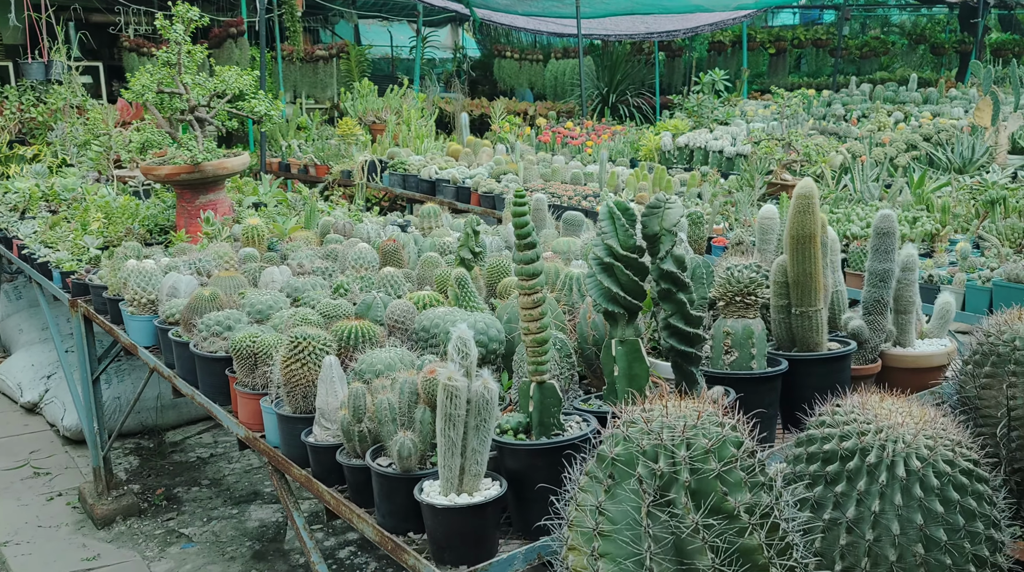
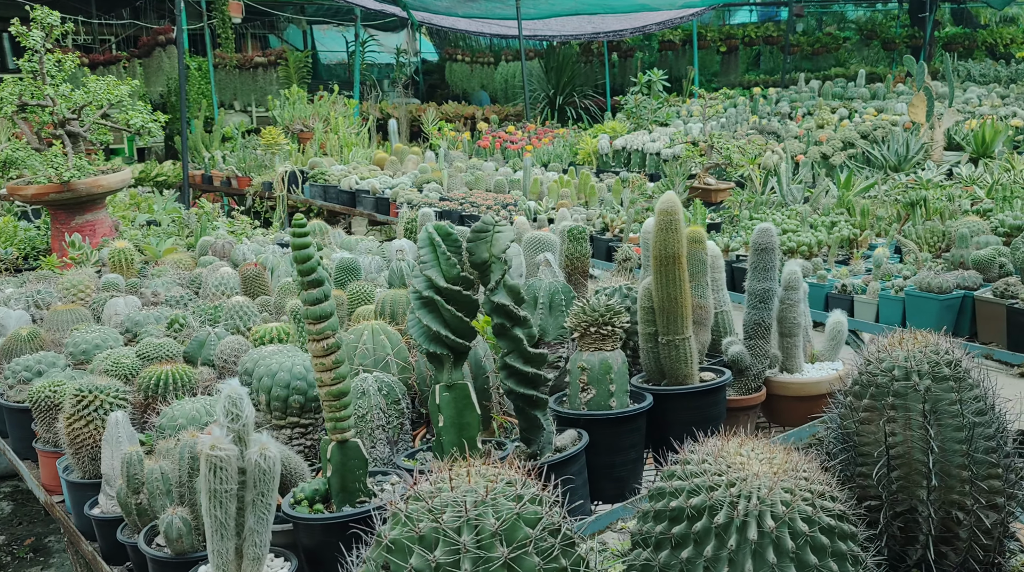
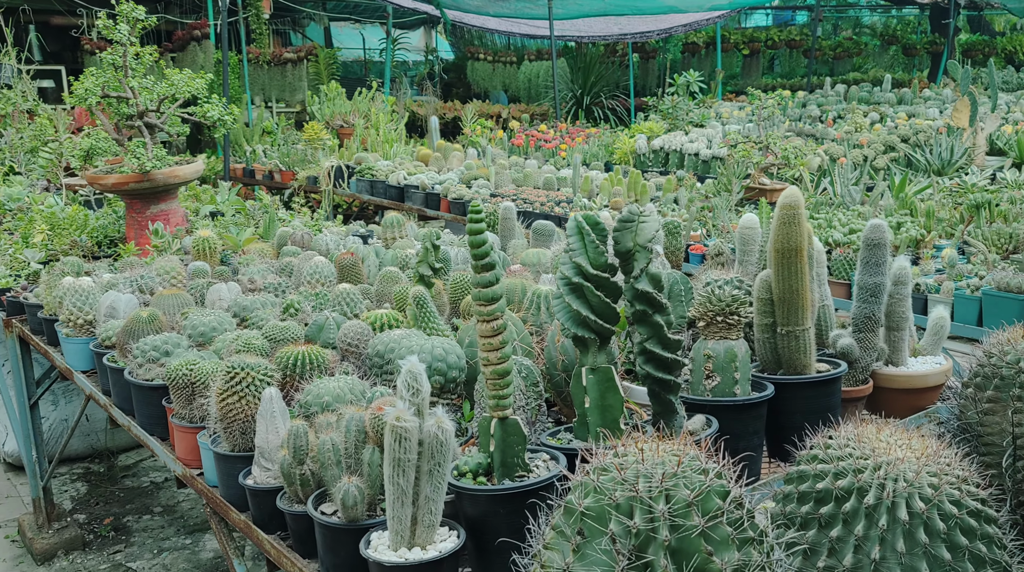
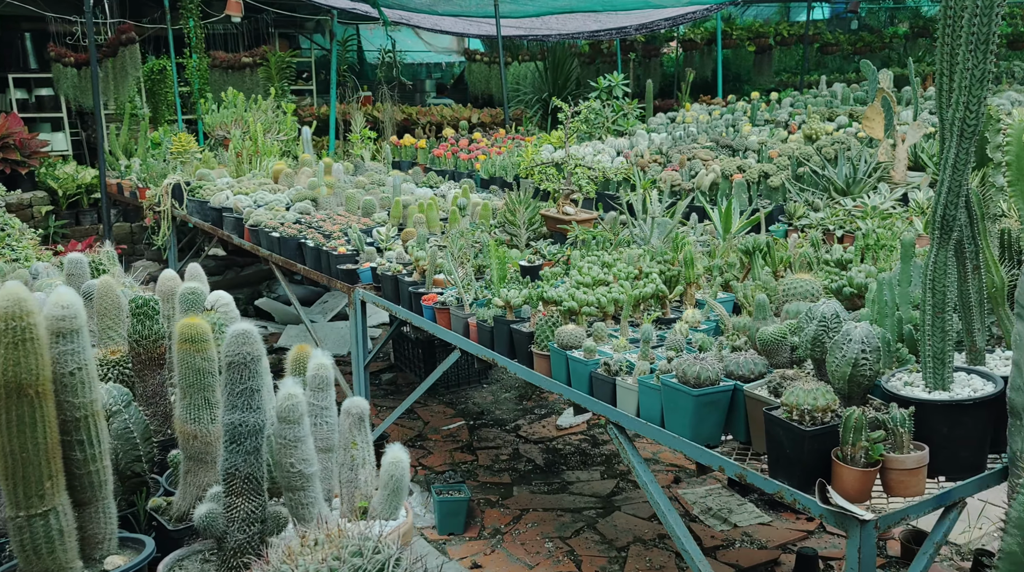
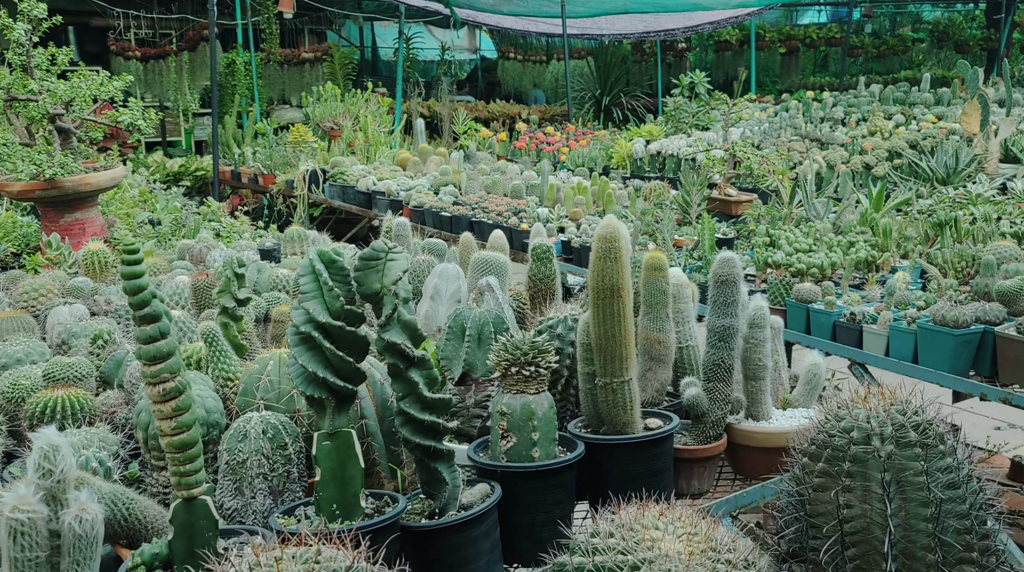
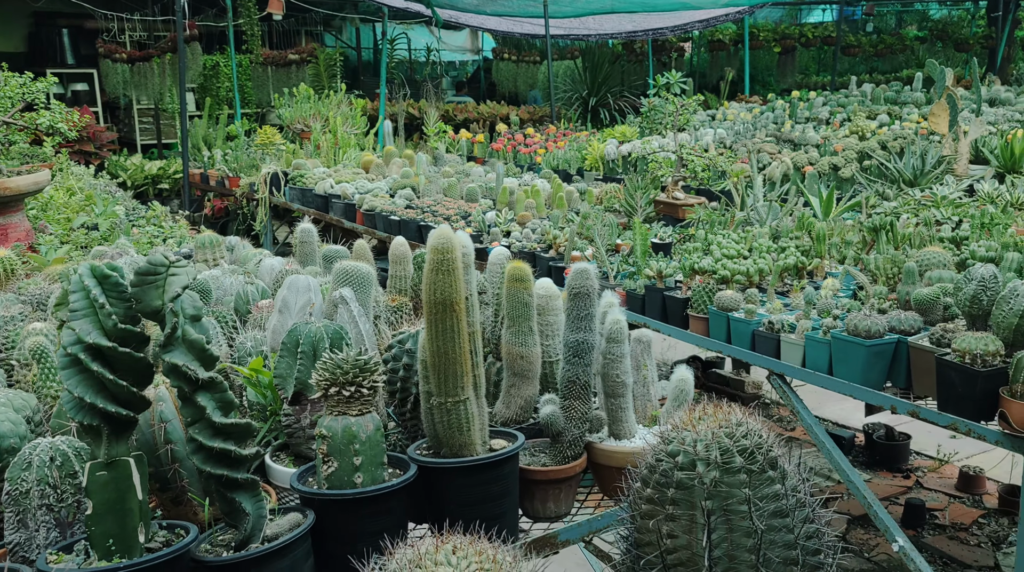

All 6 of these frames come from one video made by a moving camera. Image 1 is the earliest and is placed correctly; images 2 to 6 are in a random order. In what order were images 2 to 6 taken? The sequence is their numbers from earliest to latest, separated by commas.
3, 2, 5, 6, 4
